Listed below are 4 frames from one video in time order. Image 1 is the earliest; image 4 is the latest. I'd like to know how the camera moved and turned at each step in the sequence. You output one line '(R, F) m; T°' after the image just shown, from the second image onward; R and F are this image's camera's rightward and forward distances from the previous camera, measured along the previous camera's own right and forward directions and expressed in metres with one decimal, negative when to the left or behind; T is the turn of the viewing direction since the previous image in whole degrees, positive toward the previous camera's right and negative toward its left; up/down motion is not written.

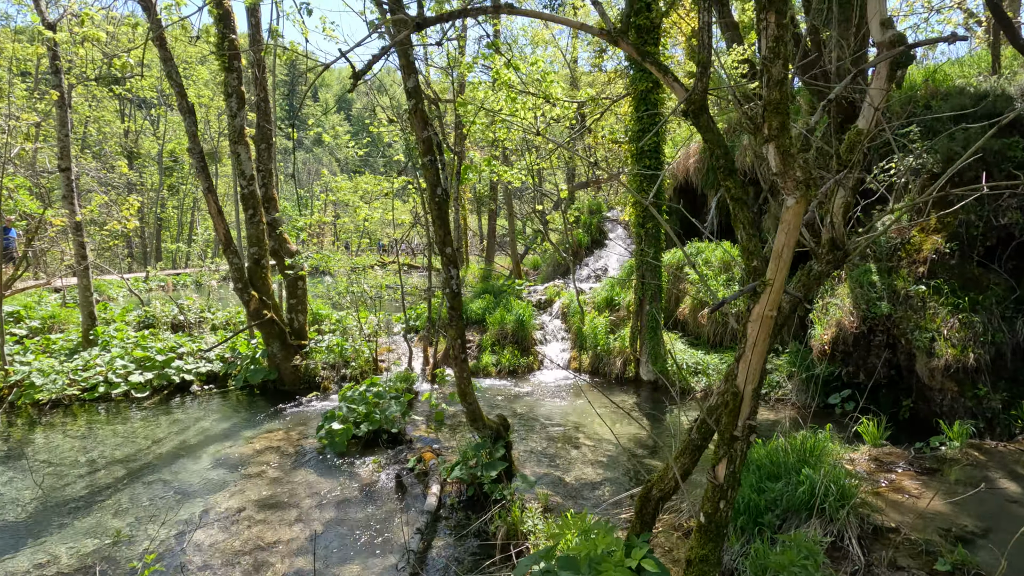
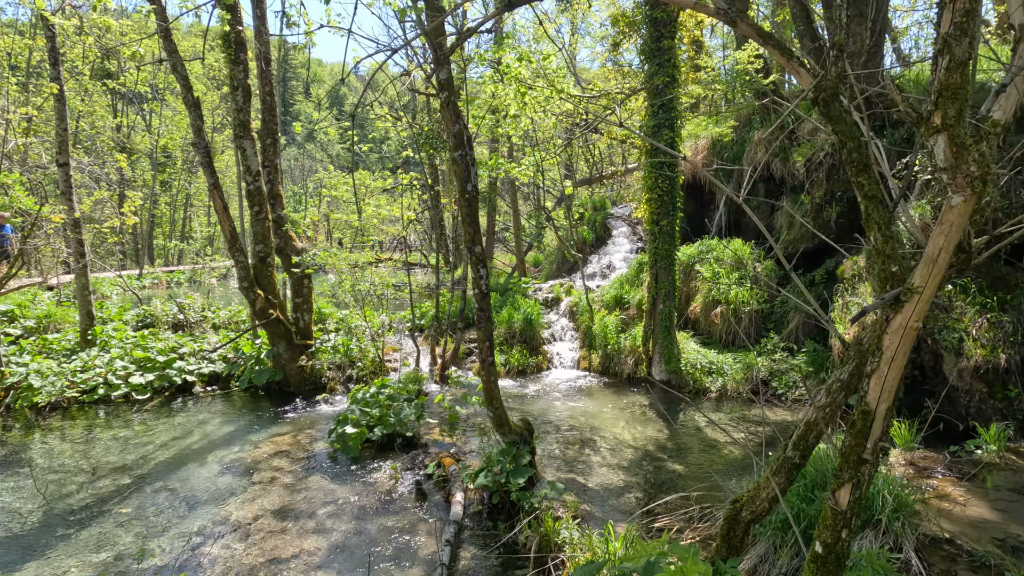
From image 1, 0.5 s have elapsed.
(-0.3, +0.2) m; +1°
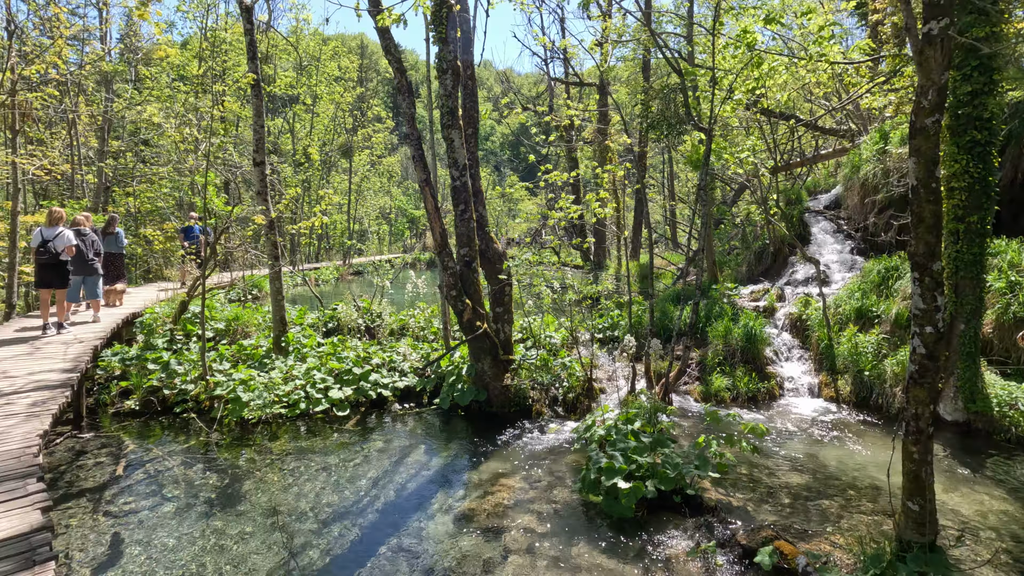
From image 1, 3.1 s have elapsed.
(-1.8, +1.1) m; -10°
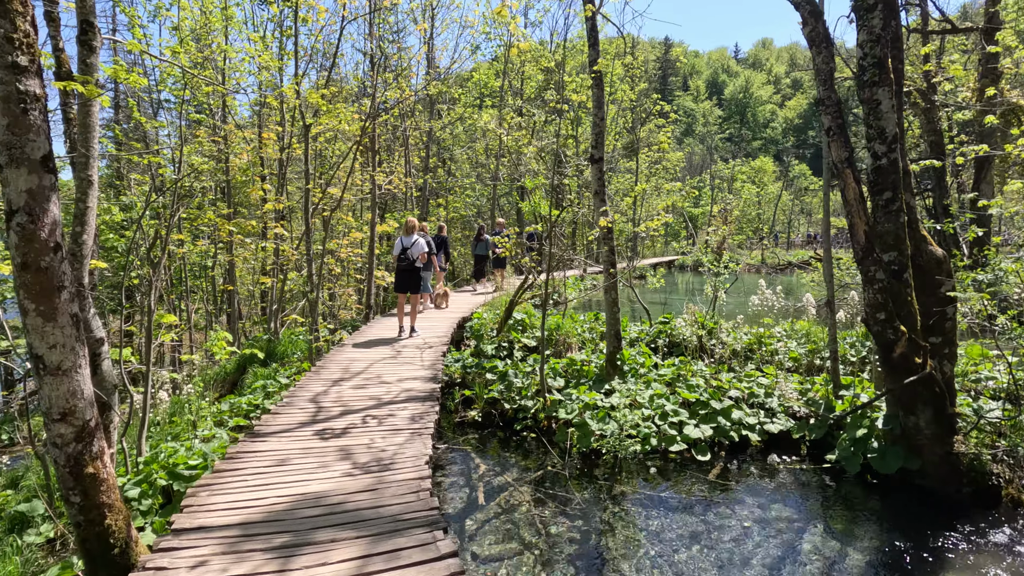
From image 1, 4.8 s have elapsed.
(-1.5, +1.0) m; -25°
